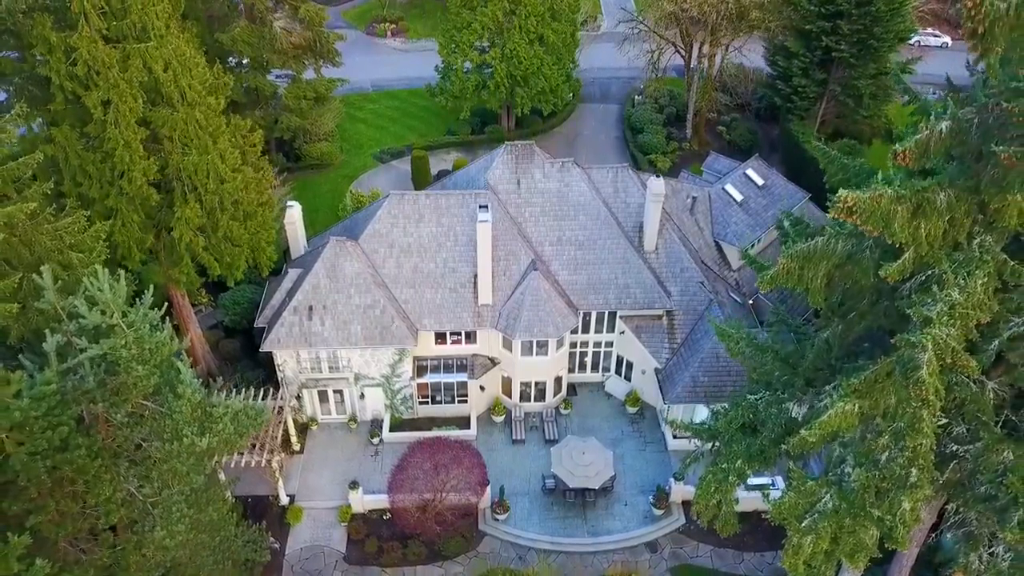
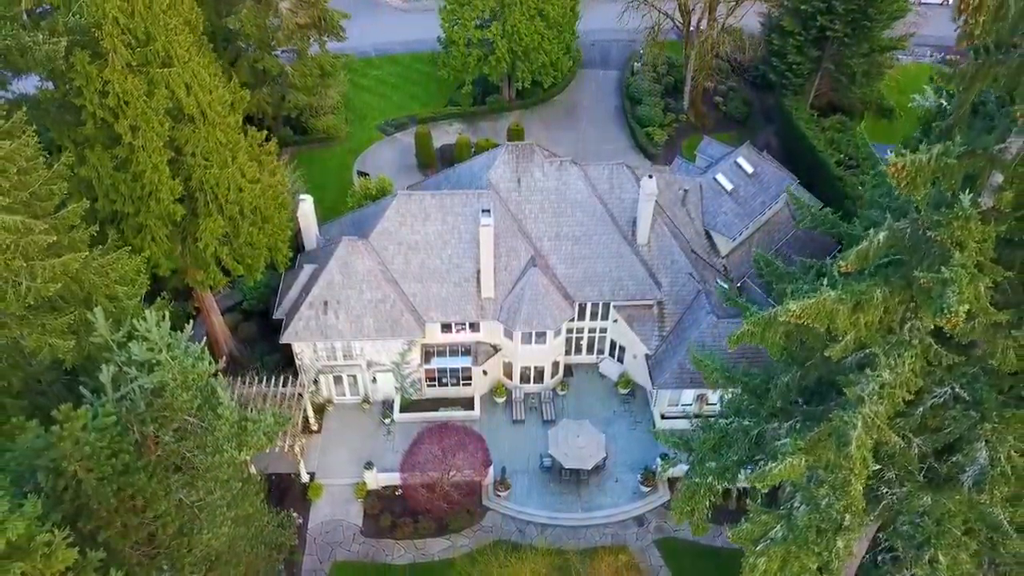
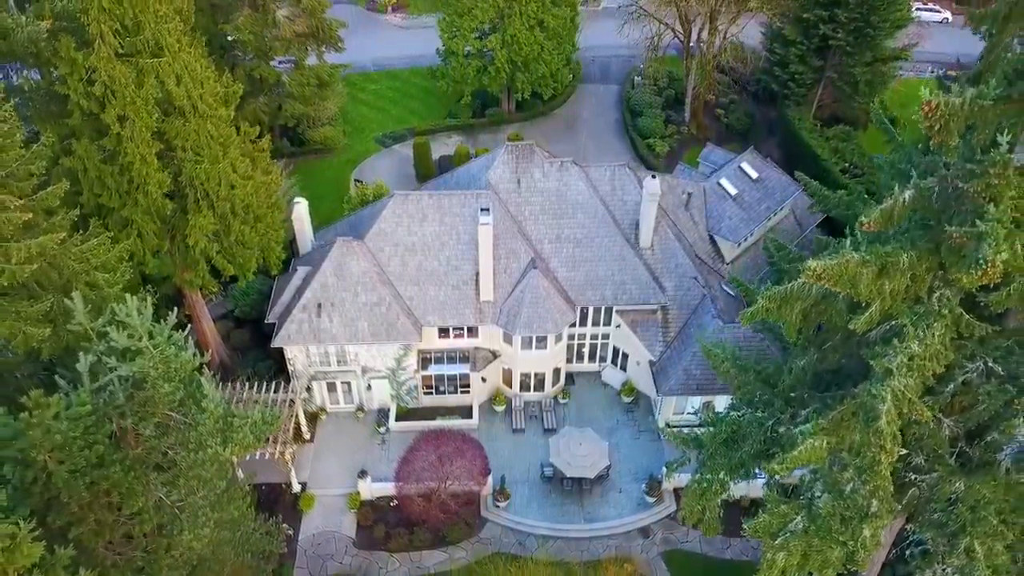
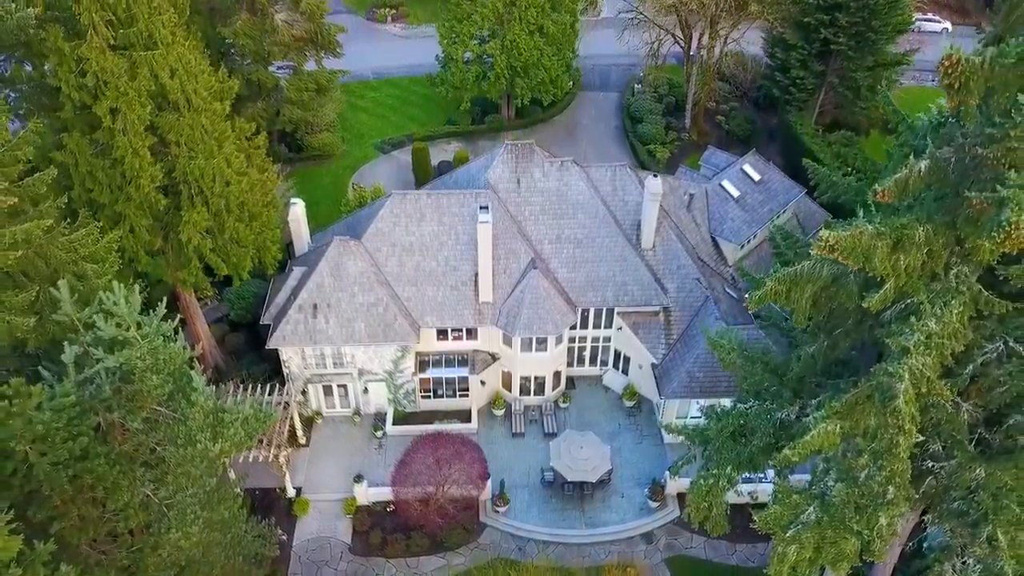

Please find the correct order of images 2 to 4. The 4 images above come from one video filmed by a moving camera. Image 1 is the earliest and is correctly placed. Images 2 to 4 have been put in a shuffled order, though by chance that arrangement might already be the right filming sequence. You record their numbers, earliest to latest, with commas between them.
4, 3, 2
